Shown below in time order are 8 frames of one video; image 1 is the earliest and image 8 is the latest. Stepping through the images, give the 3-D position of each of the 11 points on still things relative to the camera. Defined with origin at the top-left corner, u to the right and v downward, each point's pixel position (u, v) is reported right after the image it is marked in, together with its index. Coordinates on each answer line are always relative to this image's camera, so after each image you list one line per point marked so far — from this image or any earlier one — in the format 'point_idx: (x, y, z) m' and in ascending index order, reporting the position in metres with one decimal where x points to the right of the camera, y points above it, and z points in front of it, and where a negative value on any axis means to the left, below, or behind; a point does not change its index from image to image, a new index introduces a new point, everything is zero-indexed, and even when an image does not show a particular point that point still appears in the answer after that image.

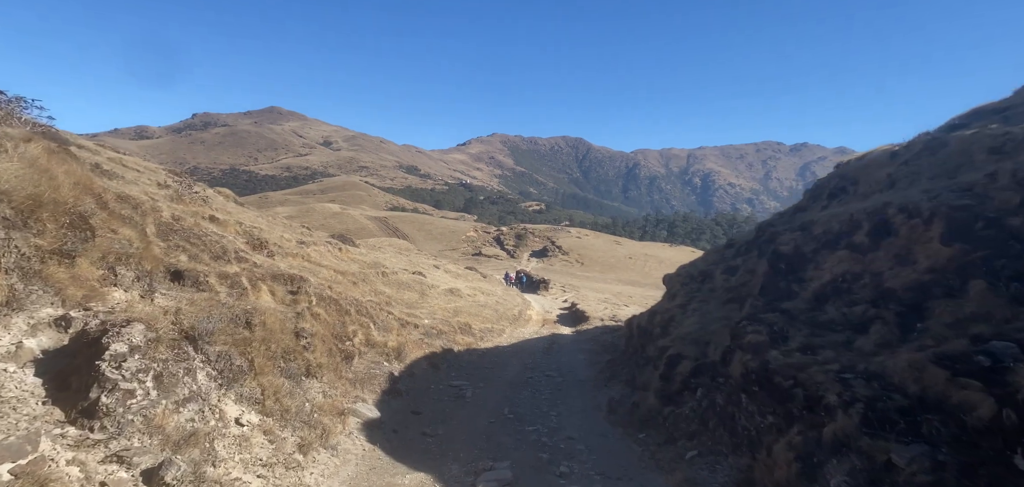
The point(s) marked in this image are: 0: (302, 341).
0: (-5.9, -2.7, +15.5) m
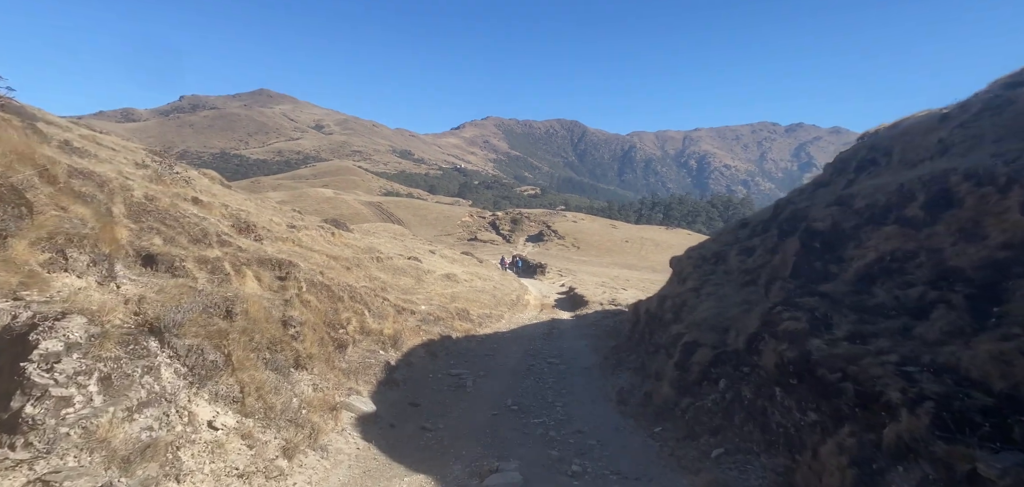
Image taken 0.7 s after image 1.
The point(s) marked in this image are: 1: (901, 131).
0: (-5.8, -2.3, +14.4) m
1: (+12.0, +3.4, +17.0) m
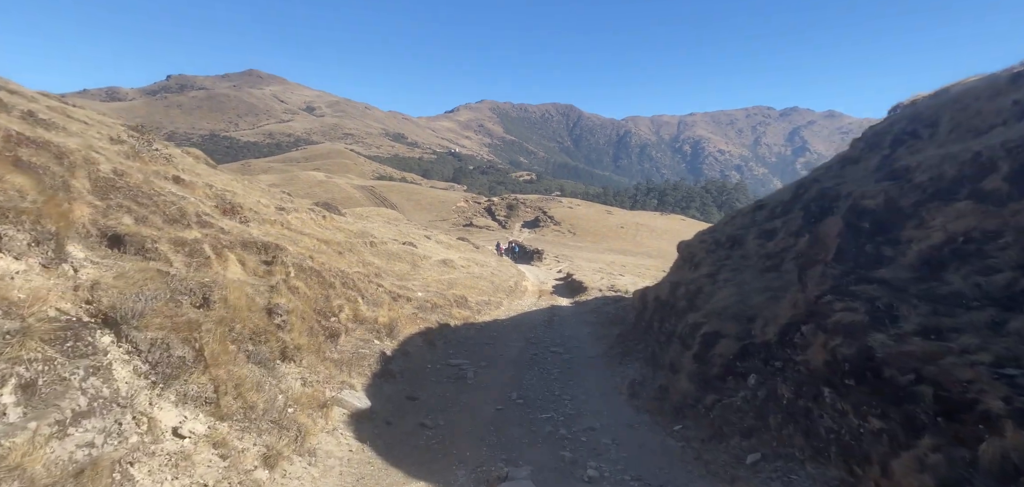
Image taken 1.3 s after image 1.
0: (-5.6, -1.8, +13.2) m
1: (+12.2, +3.9, +15.8) m
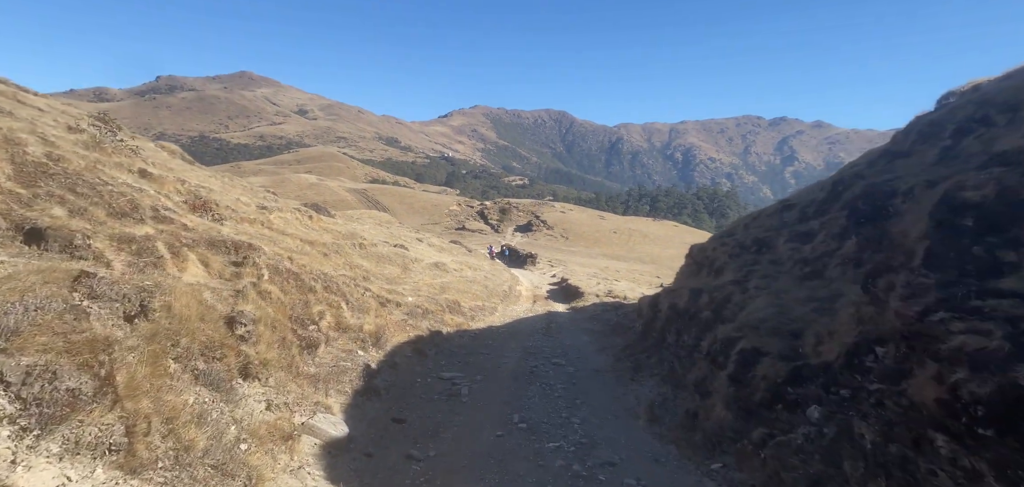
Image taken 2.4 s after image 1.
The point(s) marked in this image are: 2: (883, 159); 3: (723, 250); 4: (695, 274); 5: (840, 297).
0: (-5.6, -1.8, +11.2) m
1: (+12.3, +3.8, +14.1) m
2: (+10.4, +2.4, +15.6) m
3: (+6.6, -0.2, +17.4) m
4: (+6.4, -1.1, +19.4) m
5: (+6.6, -1.1, +11.2) m
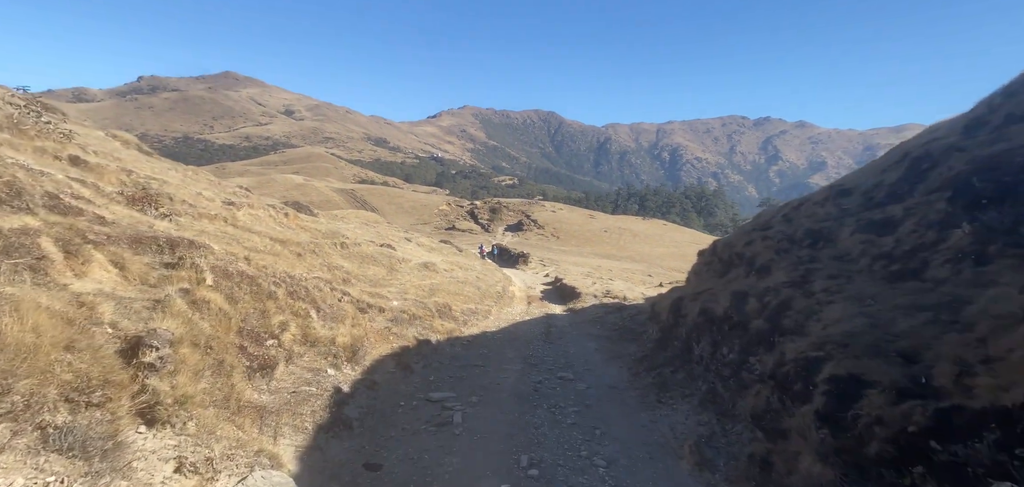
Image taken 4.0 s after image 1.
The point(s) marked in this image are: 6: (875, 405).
0: (-5.4, -1.7, +8.2) m
1: (+12.3, +4.0, +11.3) m
2: (+10.4, +2.6, +12.8) m
3: (+6.6, 0.0, +14.5) m
4: (+6.4, -0.9, +16.5) m
5: (+6.7, -0.8, +8.3) m
6: (+4.9, -2.1, +7.5) m
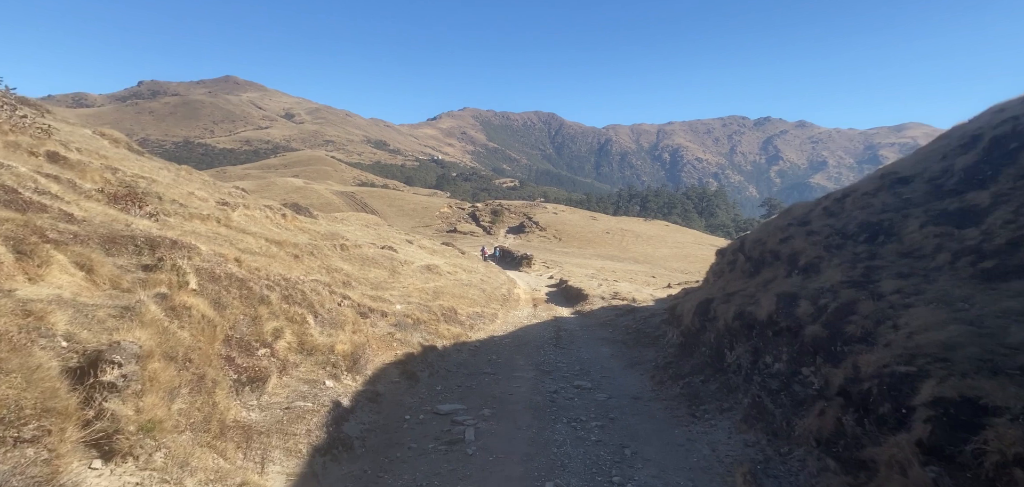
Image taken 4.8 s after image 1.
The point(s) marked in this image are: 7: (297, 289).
0: (-5.0, -1.6, +6.8) m
1: (+12.6, +4.2, +10.0) m
2: (+10.7, +2.7, +11.4) m
3: (+7.0, +0.1, +13.1) m
4: (+6.7, -0.8, +15.2) m
5: (+7.1, -0.7, +7.0) m
6: (+5.2, -2.0, +6.2) m
7: (-6.6, -1.4, +16.9) m
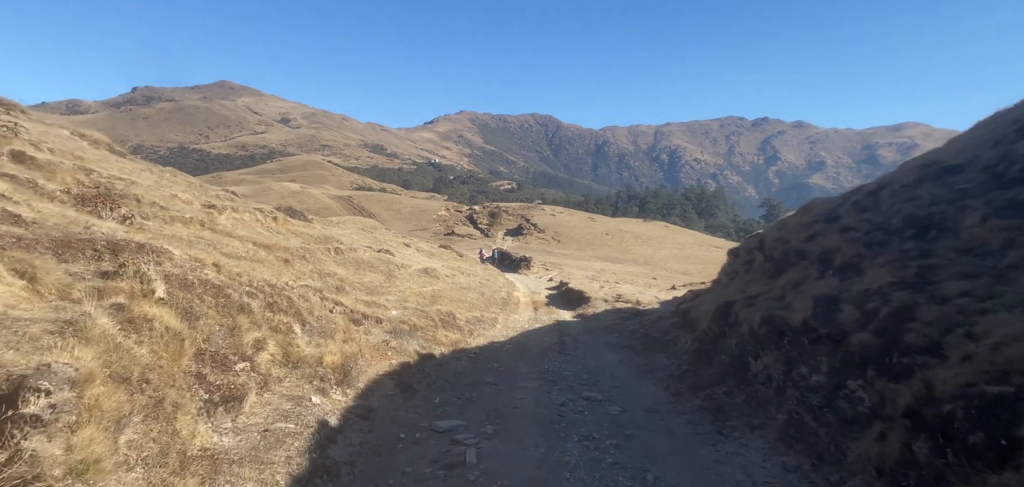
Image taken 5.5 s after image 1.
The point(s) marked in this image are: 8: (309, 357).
0: (-4.9, -1.7, +5.6) m
1: (+12.7, +4.3, +8.8) m
2: (+10.8, +2.8, +10.2) m
3: (+7.1, +0.1, +11.9) m
4: (+6.8, -0.7, +14.0) m
5: (+7.2, -0.6, +5.8) m
6: (+5.4, -1.9, +5.0) m
7: (-6.5, -1.5, +15.6) m
8: (-5.0, -2.8, +13.6) m
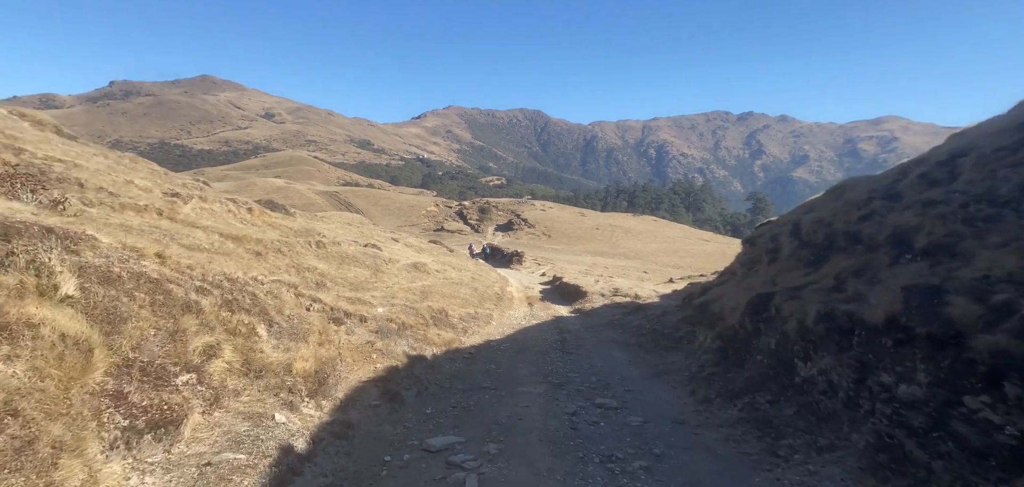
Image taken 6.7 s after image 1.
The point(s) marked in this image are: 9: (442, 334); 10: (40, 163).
0: (-4.7, -1.4, +3.3) m
1: (+12.8, +4.8, +6.8) m
2: (+10.9, +3.3, +8.2) m
3: (+7.2, +0.5, +9.9) m
4: (+6.9, -0.3, +11.9) m
5: (+7.4, -0.3, +3.7) m
6: (+5.6, -1.6, +2.9) m
7: (-6.4, -1.1, +13.3) m
8: (-4.9, -2.5, +11.4) m
9: (-2.6, -3.3, +19.9) m
10: (-13.5, +2.4, +15.9) m
